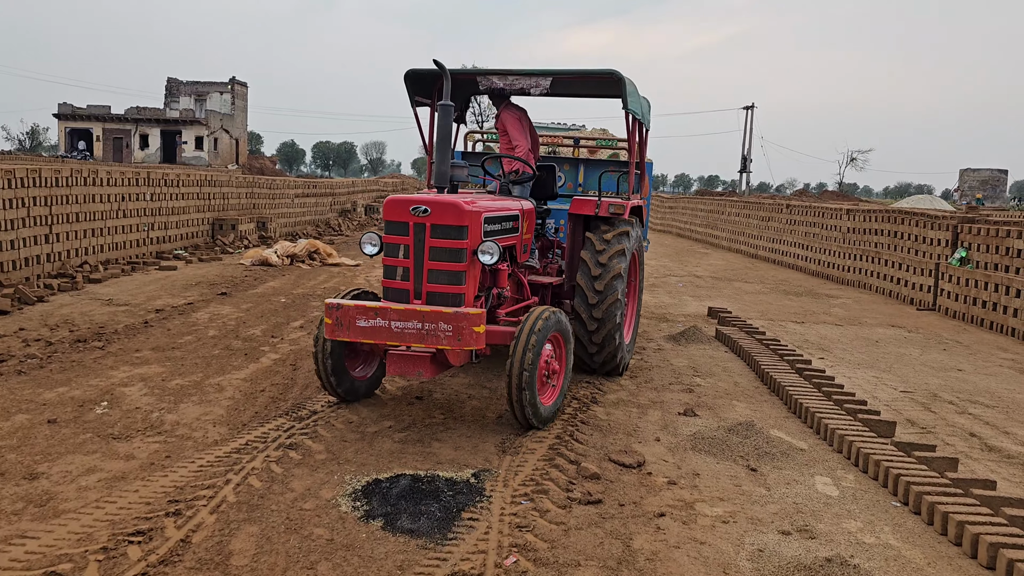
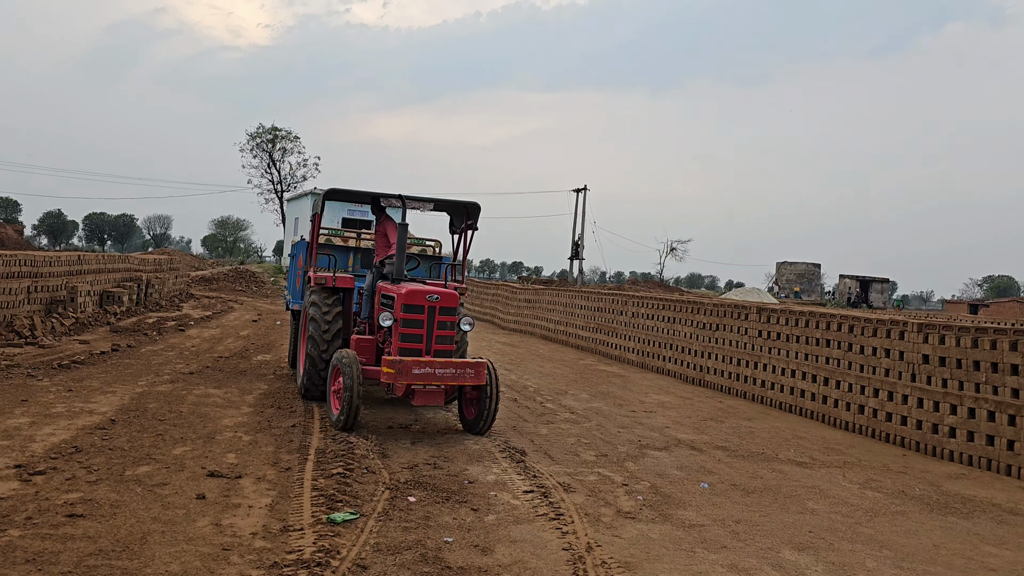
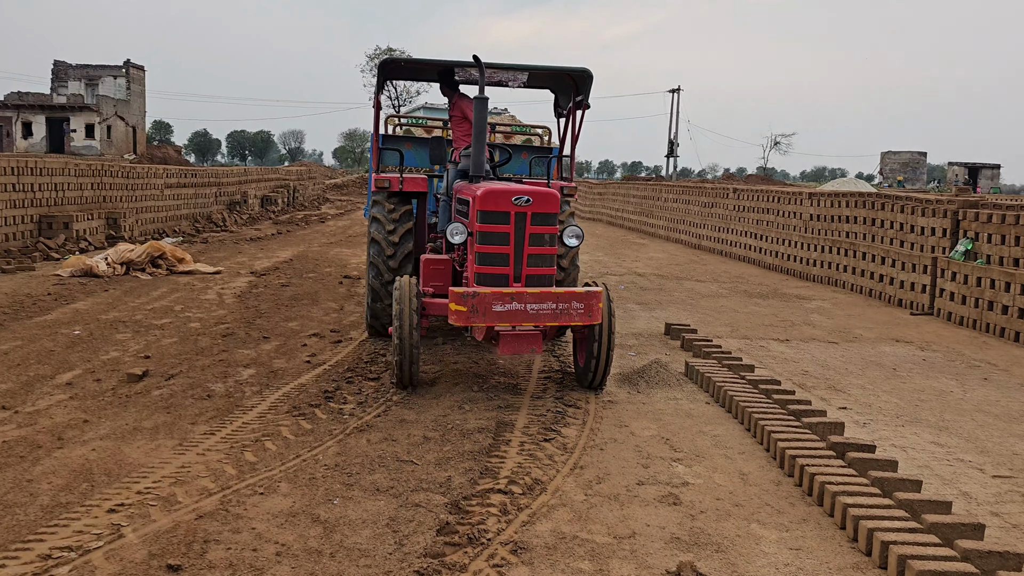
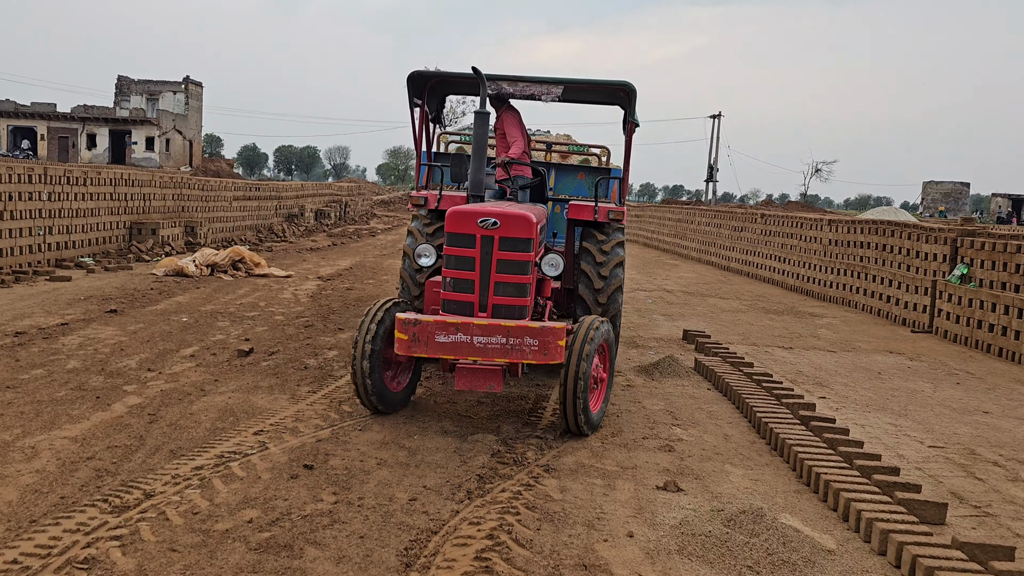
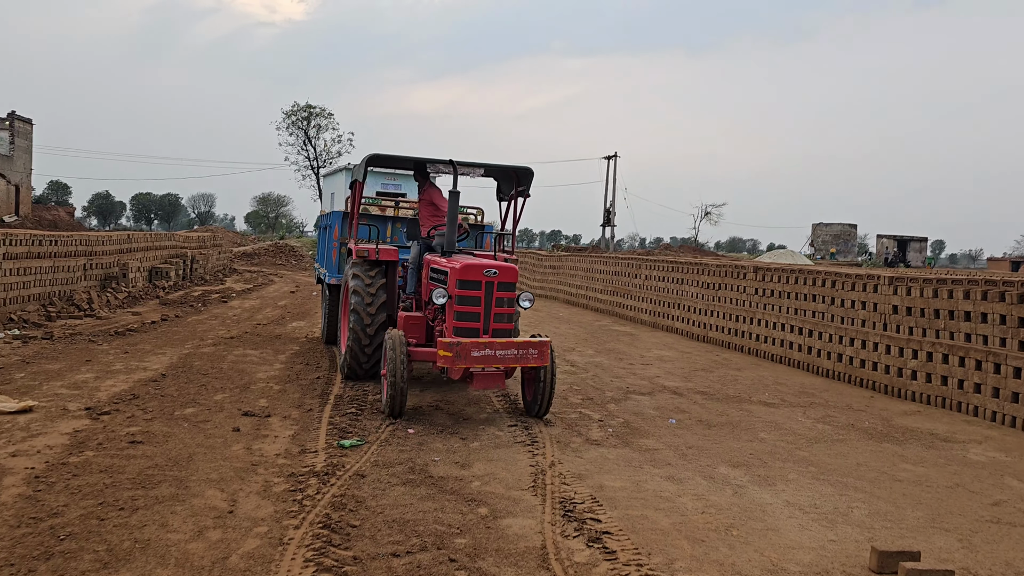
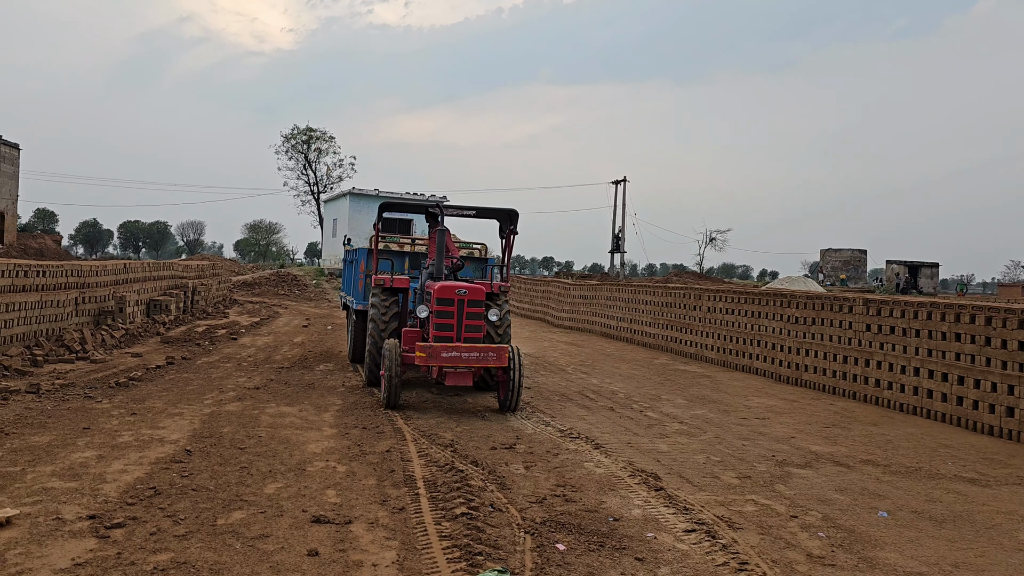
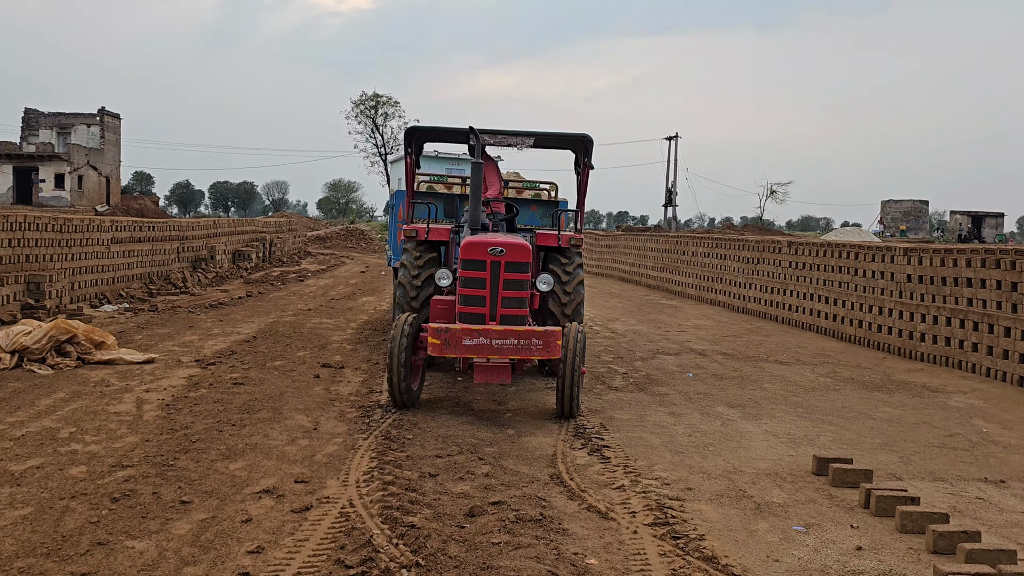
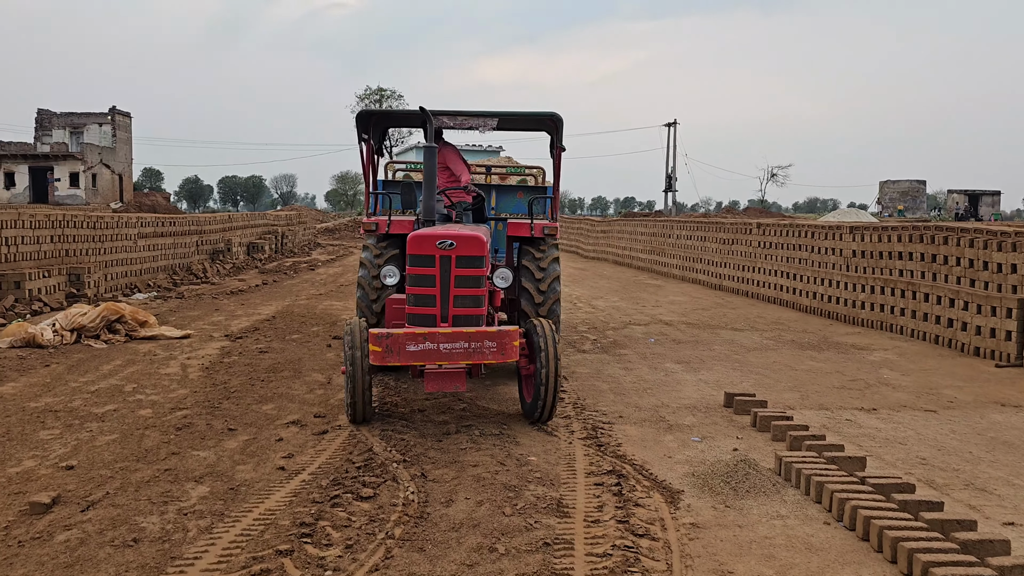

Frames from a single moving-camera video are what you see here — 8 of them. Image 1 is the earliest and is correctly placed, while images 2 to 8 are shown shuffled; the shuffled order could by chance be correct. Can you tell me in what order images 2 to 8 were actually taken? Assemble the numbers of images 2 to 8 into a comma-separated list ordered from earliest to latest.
4, 3, 8, 7, 5, 2, 6
